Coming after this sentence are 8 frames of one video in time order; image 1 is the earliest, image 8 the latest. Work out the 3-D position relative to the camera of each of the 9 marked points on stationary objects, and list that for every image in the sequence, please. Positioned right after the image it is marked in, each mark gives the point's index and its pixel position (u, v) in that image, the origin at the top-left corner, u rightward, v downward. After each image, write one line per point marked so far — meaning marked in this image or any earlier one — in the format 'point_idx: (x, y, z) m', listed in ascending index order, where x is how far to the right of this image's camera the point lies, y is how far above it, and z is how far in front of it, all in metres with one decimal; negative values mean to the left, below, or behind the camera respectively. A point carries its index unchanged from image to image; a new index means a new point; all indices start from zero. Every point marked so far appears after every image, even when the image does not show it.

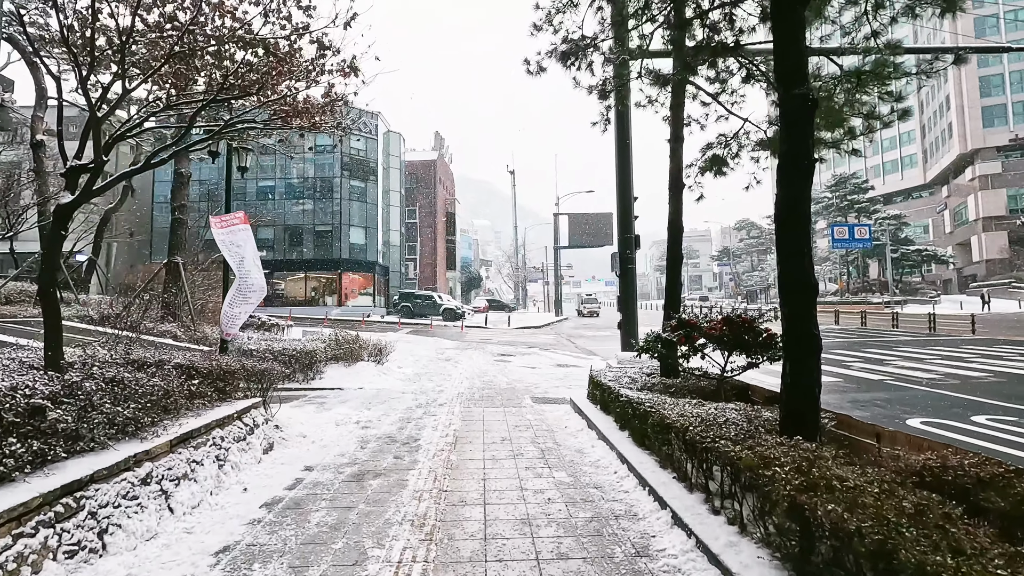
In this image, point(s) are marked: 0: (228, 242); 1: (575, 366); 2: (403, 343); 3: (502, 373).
0: (-3.6, +0.6, +6.8) m
1: (+1.7, -2.3, +15.0) m
2: (-3.7, -2.0, +18.2) m
3: (-0.3, -2.1, +12.6) m
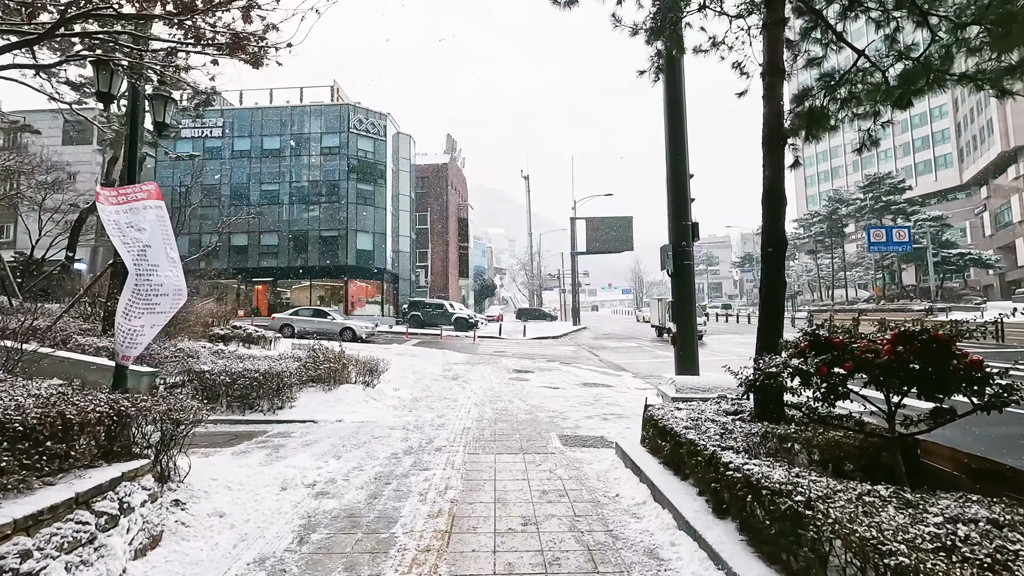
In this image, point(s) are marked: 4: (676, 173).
0: (-3.4, +0.6, +4.7) m
1: (+2.2, -2.4, +12.7) m
2: (-3.1, -2.2, +16.1) m
3: (+0.1, -2.2, +10.4) m
4: (+2.4, +1.7, +7.7) m
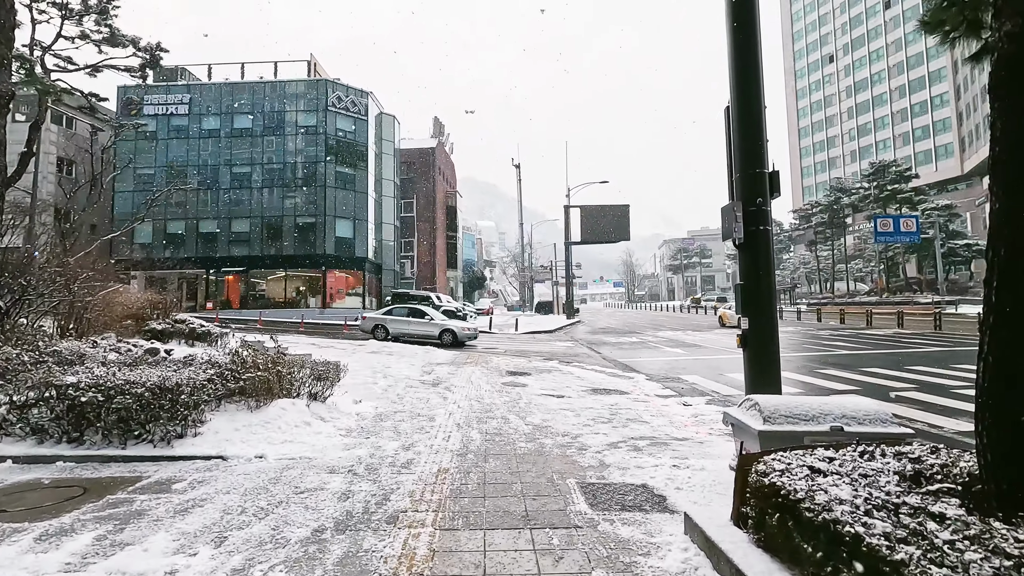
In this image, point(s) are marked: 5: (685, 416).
0: (-3.4, +0.8, +2.3) m
1: (+2.1, -2.1, +10.4) m
2: (-3.3, -1.9, +13.7) m
3: (0.0, -1.9, +8.0) m
4: (+2.4, +1.9, +5.4) m
5: (+2.8, -2.1, +8.6) m
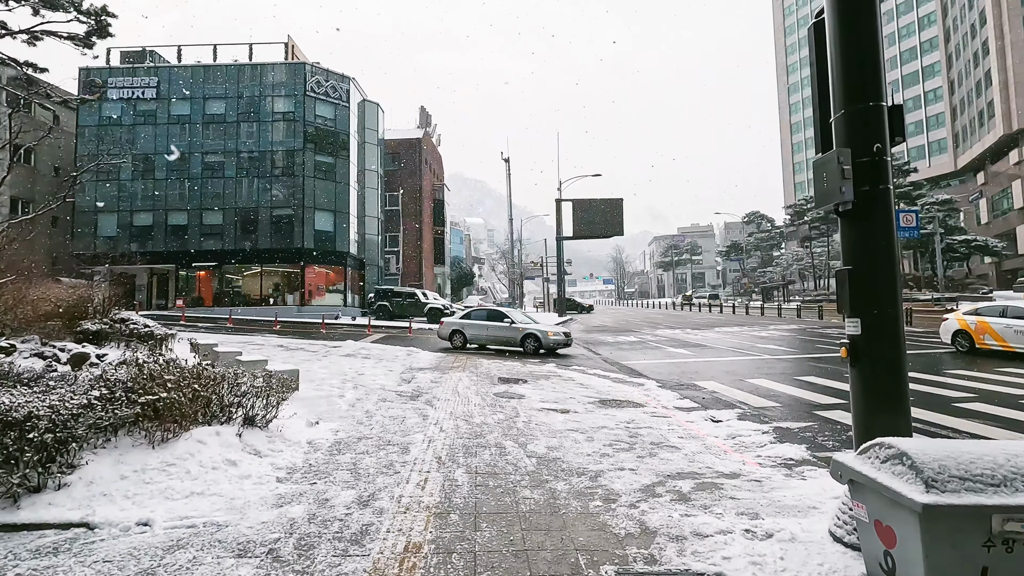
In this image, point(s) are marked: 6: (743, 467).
0: (-3.3, +0.8, +0.5) m
1: (+2.0, -2.0, +8.8) m
2: (-3.5, -1.8, +11.9) m
3: (0.0, -1.8, +6.3) m
4: (+2.4, +2.0, +3.7) m
5: (+2.7, -2.0, +7.0) m
6: (+2.5, -2.0, +5.8) m
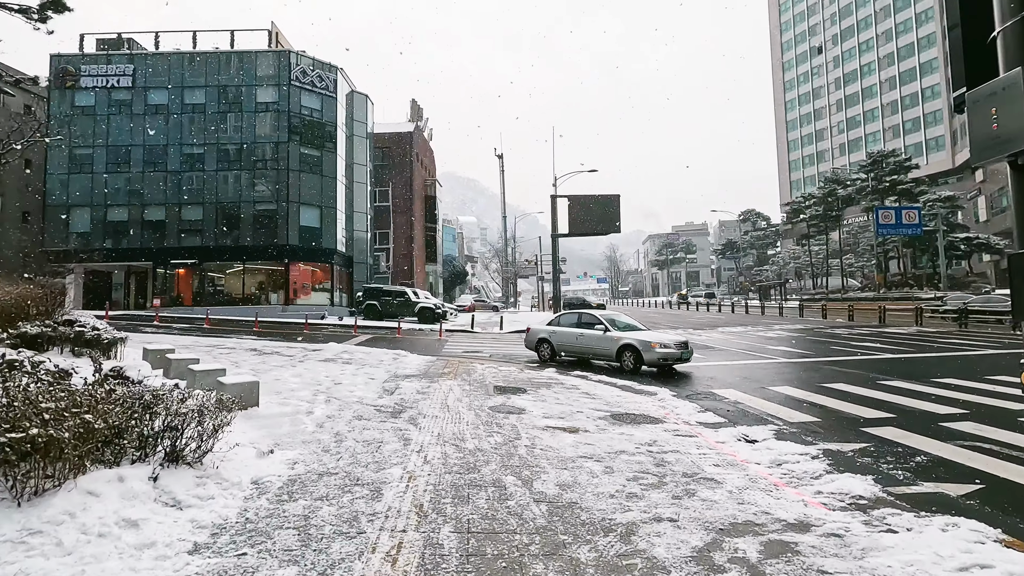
0: (-3.2, +0.9, -0.8) m
1: (+1.9, -2.0, +7.5) m
2: (-3.5, -1.7, +10.6) m
3: (0.0, -1.8, +5.1) m
4: (+2.4, +2.0, +2.5) m
5: (+2.7, -2.0, +5.7) m
6: (+2.5, -1.9, +4.6) m
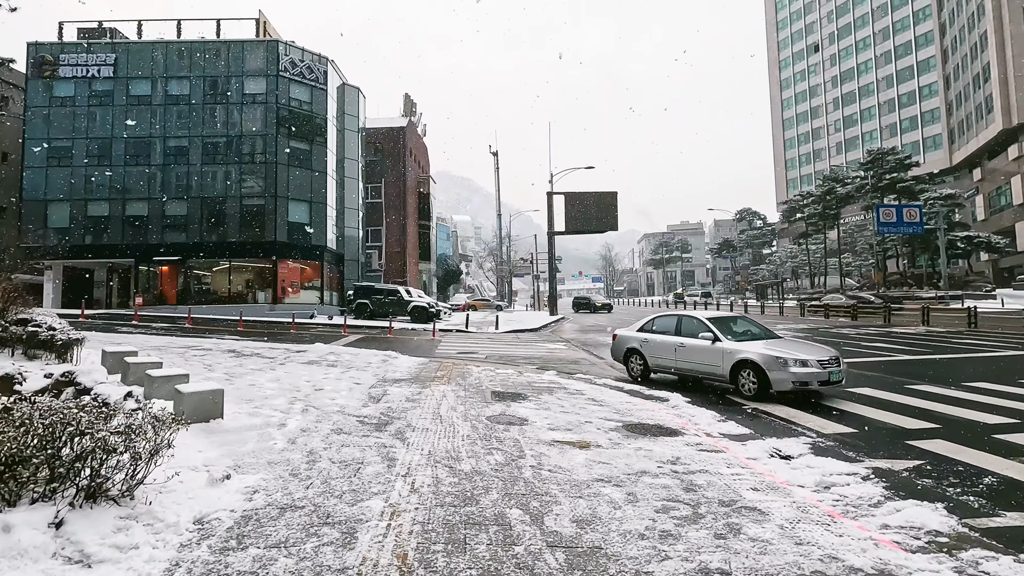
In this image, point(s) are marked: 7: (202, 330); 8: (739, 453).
0: (-3.1, +0.9, -1.7) m
1: (+2.0, -1.9, +6.7) m
2: (-3.6, -1.6, +9.7) m
3: (0.0, -1.7, +4.2) m
4: (+2.5, +2.1, +1.6) m
5: (+2.8, -1.9, +4.9) m
6: (+2.6, -1.9, +3.7) m
7: (-11.6, -1.6, +19.8) m
8: (+2.7, -1.9, +6.2) m
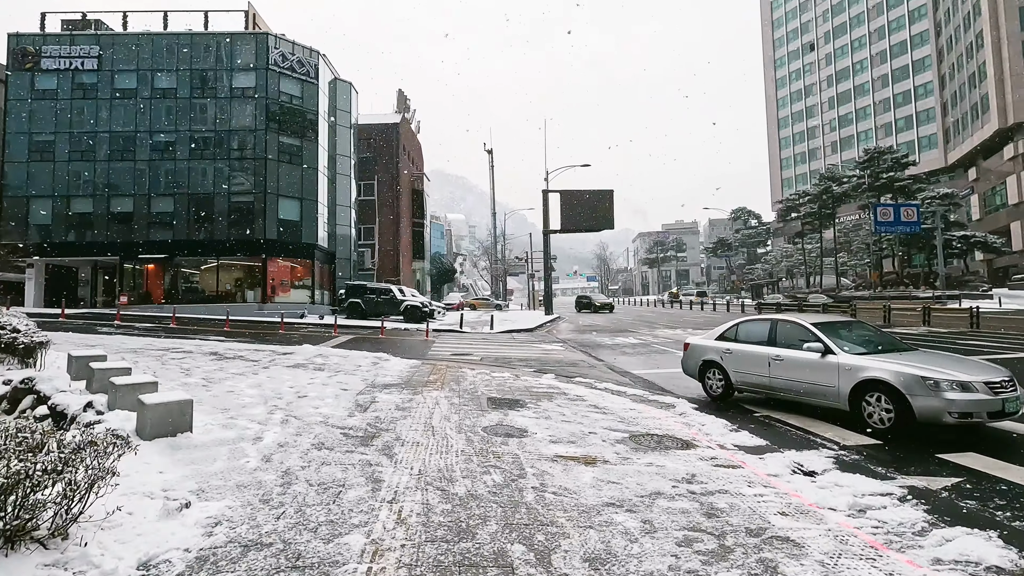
0: (-3.0, +0.9, -2.3) m
1: (+1.9, -1.9, +6.1) m
2: (-3.6, -1.6, +9.1) m
3: (0.0, -1.7, +3.6) m
4: (+2.5, +2.1, +1.1) m
5: (+2.8, -1.9, +4.4) m
6: (+2.6, -1.9, +3.2) m
7: (-11.7, -1.5, +19.1) m
8: (+2.6, -1.9, +5.7) m
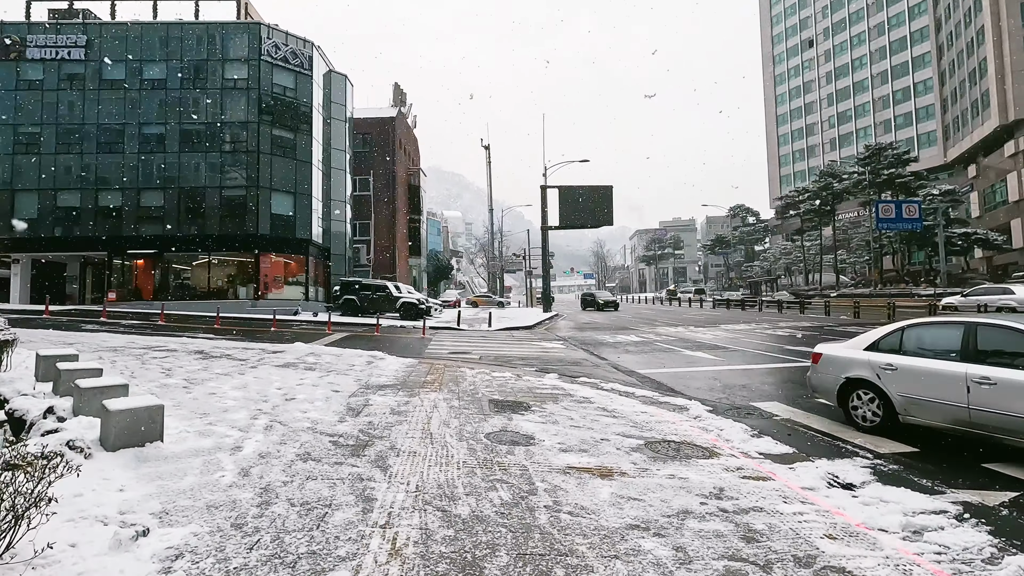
0: (-2.9, +0.9, -2.9) m
1: (+2.0, -1.8, +5.6) m
2: (-3.6, -1.6, +8.5) m
3: (+0.1, -1.6, +3.1) m
4: (+2.6, +2.1, +0.5) m
5: (+2.8, -1.9, +3.8) m
6: (+2.7, -1.8, +2.7) m
7: (-11.7, -1.4, +18.5) m
8: (+2.7, -1.9, +5.2) m
